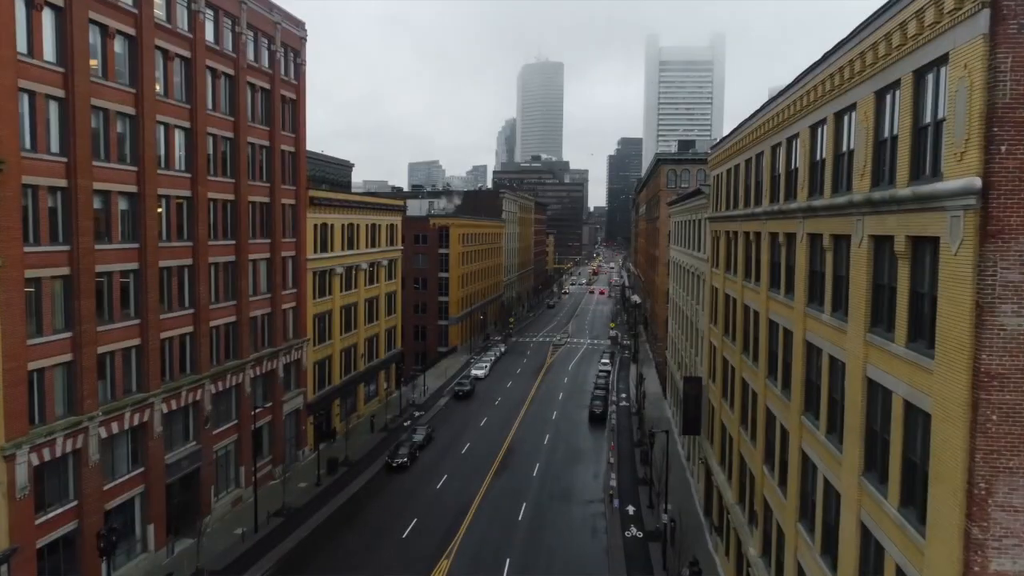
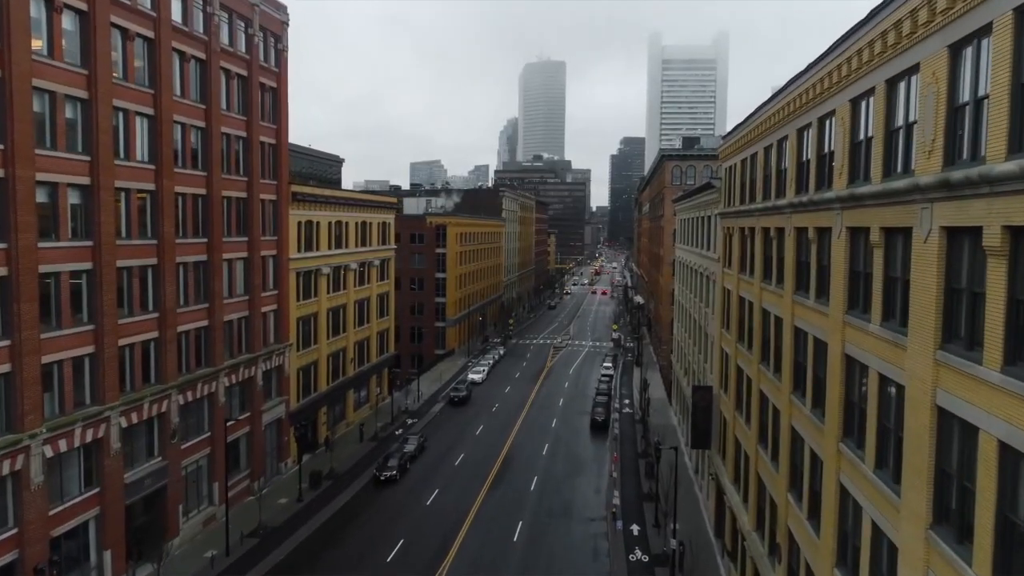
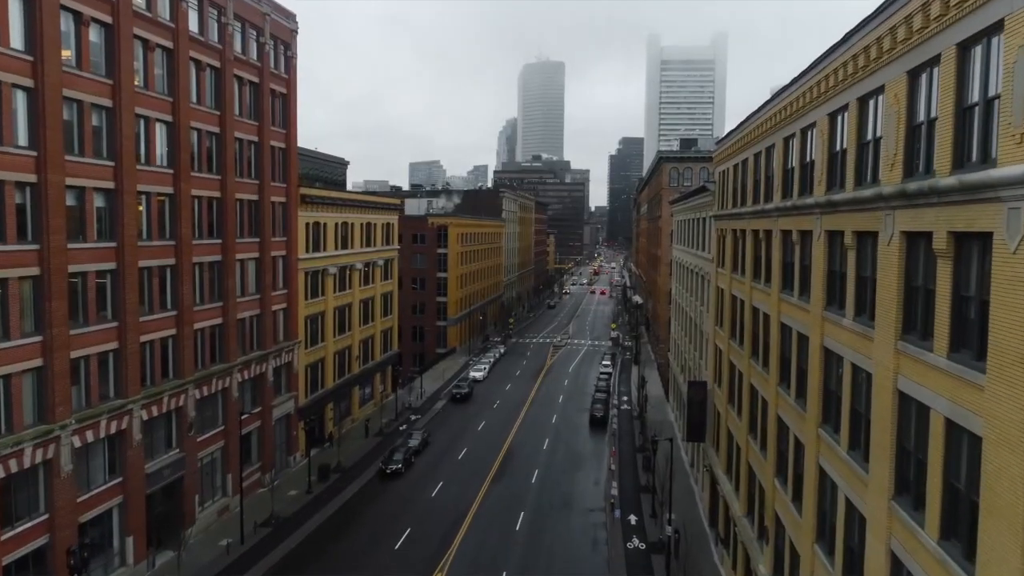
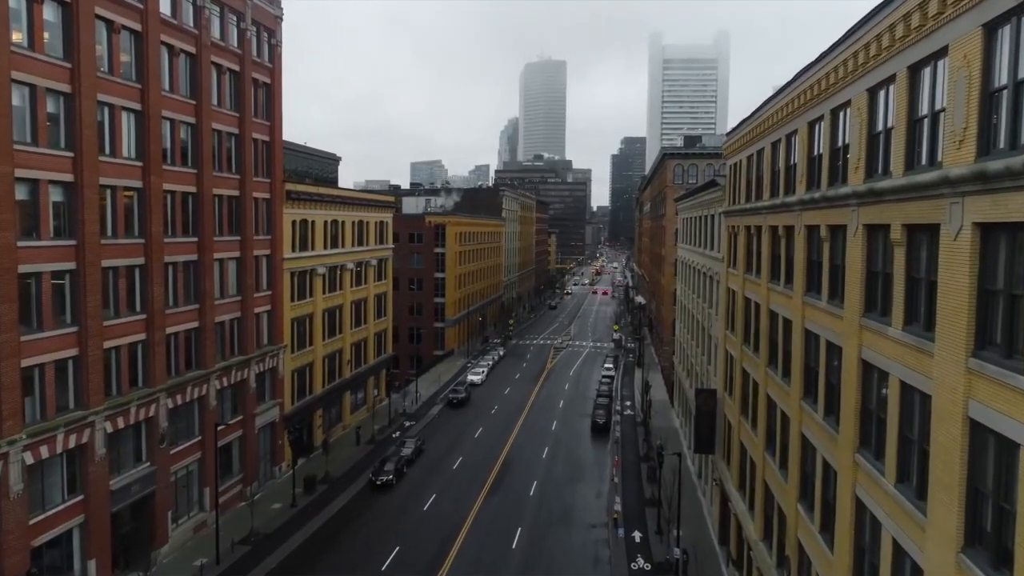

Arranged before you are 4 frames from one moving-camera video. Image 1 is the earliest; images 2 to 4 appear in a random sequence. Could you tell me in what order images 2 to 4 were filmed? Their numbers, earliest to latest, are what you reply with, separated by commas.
3, 2, 4
